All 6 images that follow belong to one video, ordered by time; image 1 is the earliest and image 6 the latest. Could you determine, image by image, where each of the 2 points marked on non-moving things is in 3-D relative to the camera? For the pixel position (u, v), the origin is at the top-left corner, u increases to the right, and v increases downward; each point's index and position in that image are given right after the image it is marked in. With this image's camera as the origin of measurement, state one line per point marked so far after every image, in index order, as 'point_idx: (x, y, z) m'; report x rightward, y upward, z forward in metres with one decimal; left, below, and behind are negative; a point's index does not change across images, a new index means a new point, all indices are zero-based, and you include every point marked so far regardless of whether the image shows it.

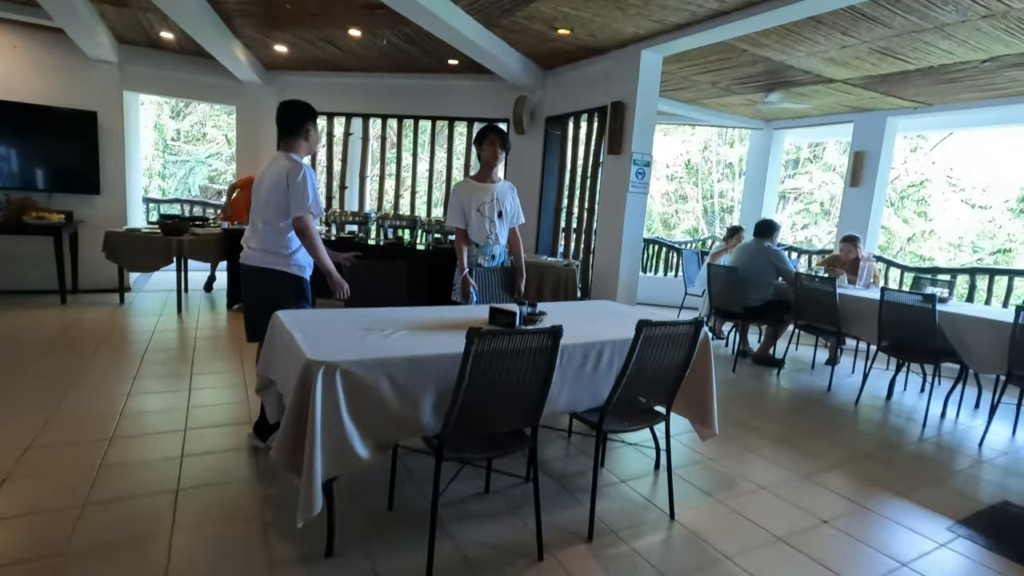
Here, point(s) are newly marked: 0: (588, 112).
0: (+0.7, +1.5, +4.6) m
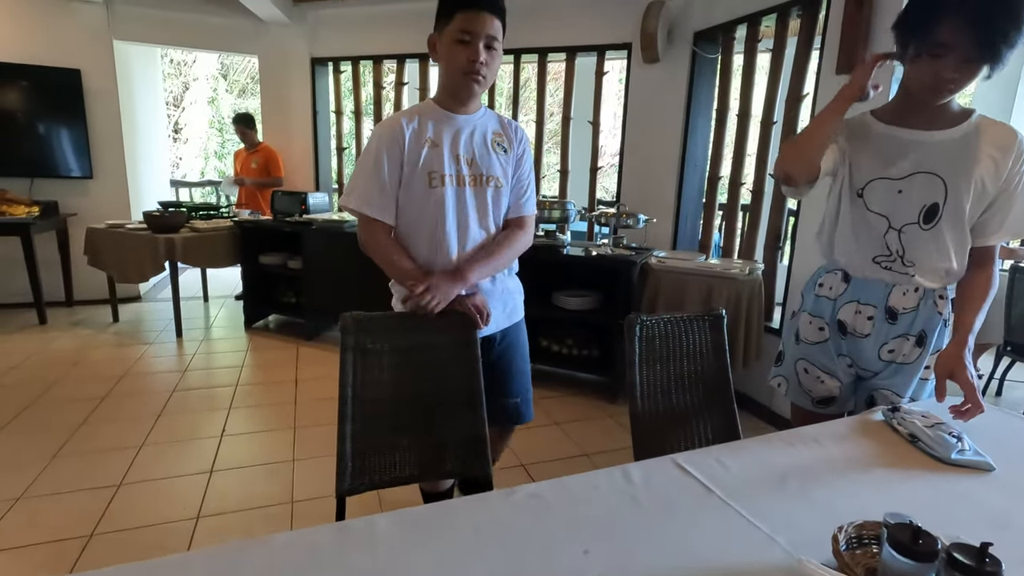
0: (+1.4, +1.4, +2.7) m
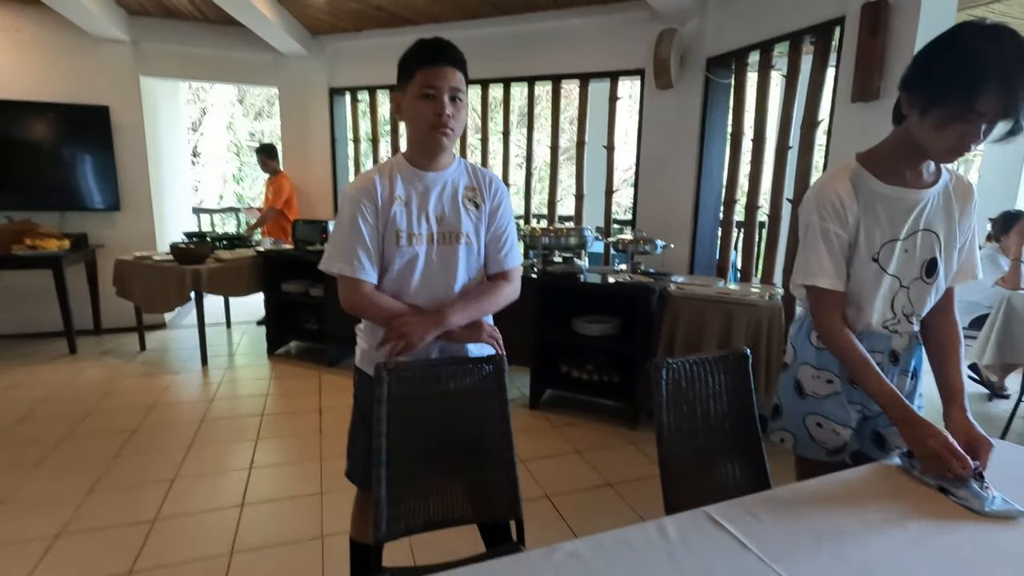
0: (+1.4, +1.3, +2.7) m
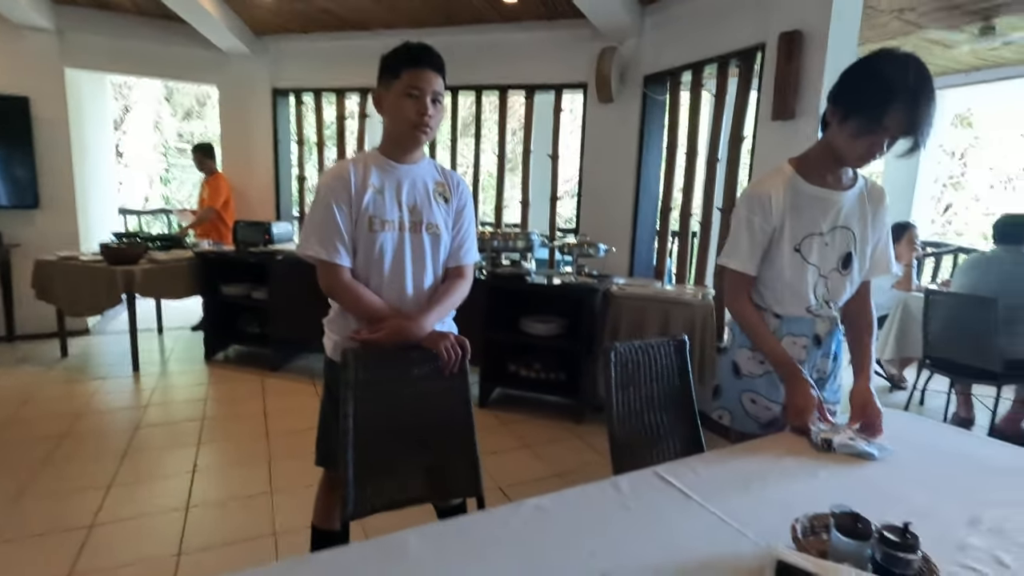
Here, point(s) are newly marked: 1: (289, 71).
0: (+1.2, +1.3, +3.0) m
1: (-1.9, +1.9, +4.6) m
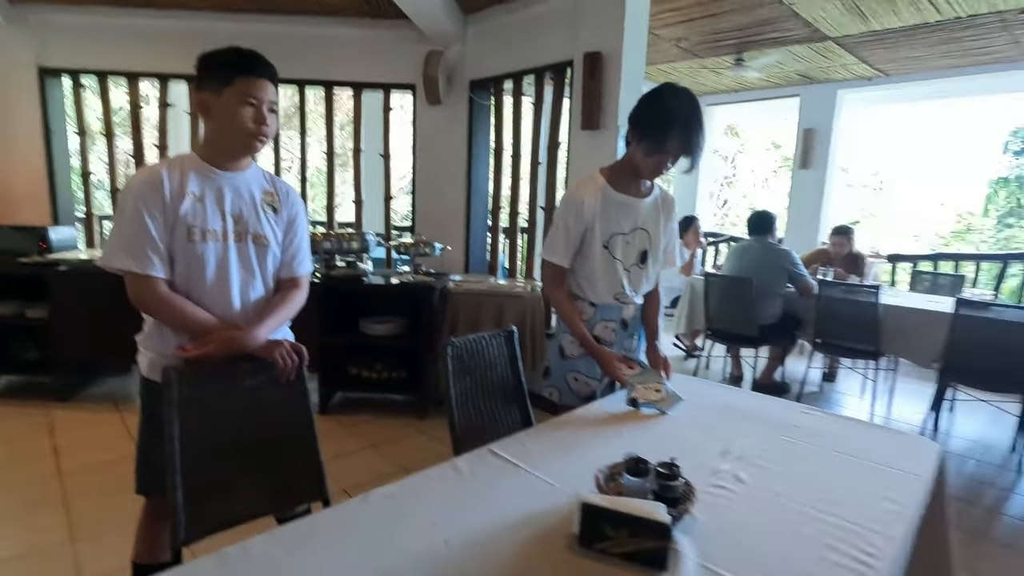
0: (+0.2, +1.3, +3.3) m
1: (-3.3, +1.7, +3.9) m
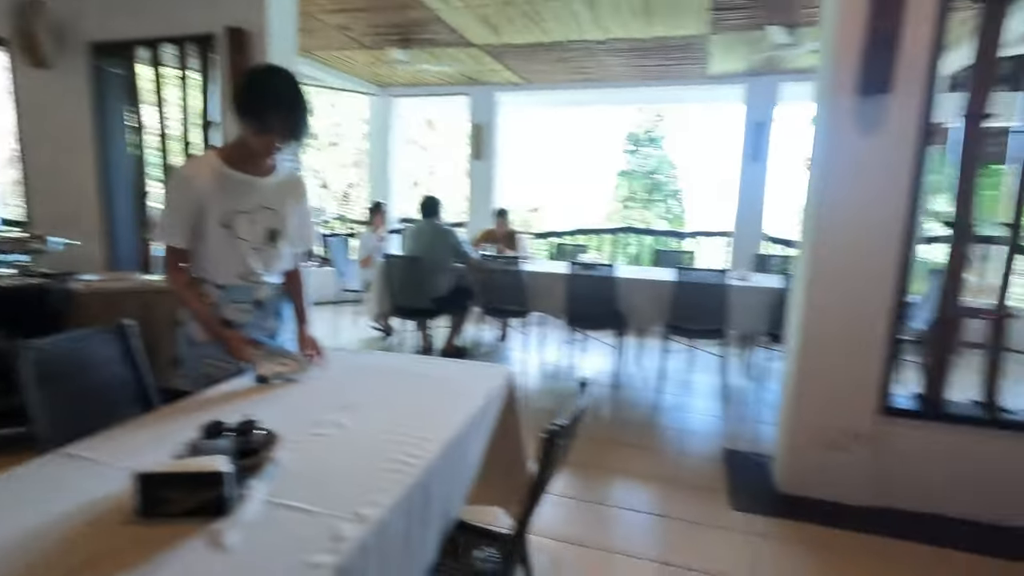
0: (-1.9, +1.4, +3.0) m
1: (-5.2, +1.5, +1.8) m
